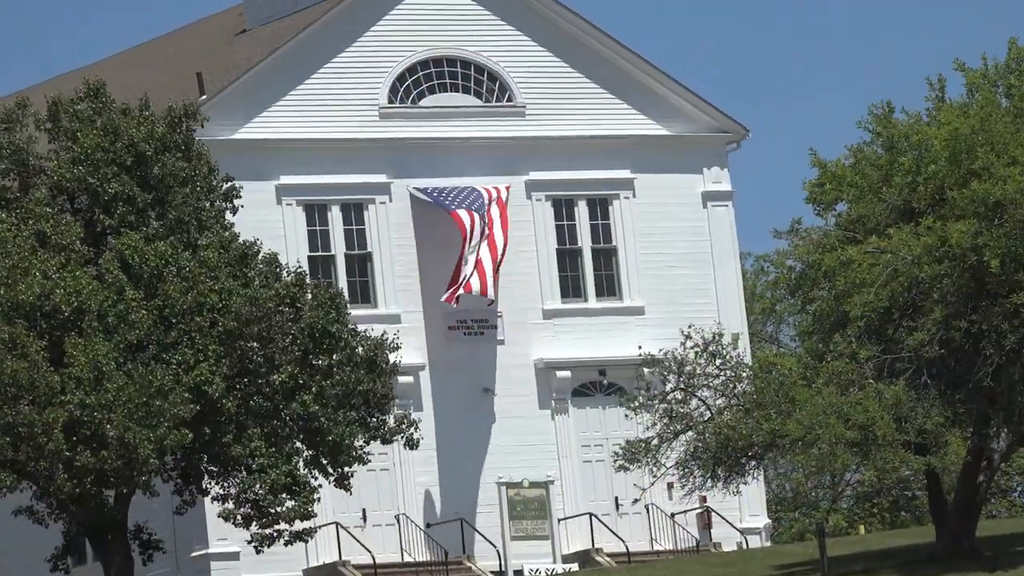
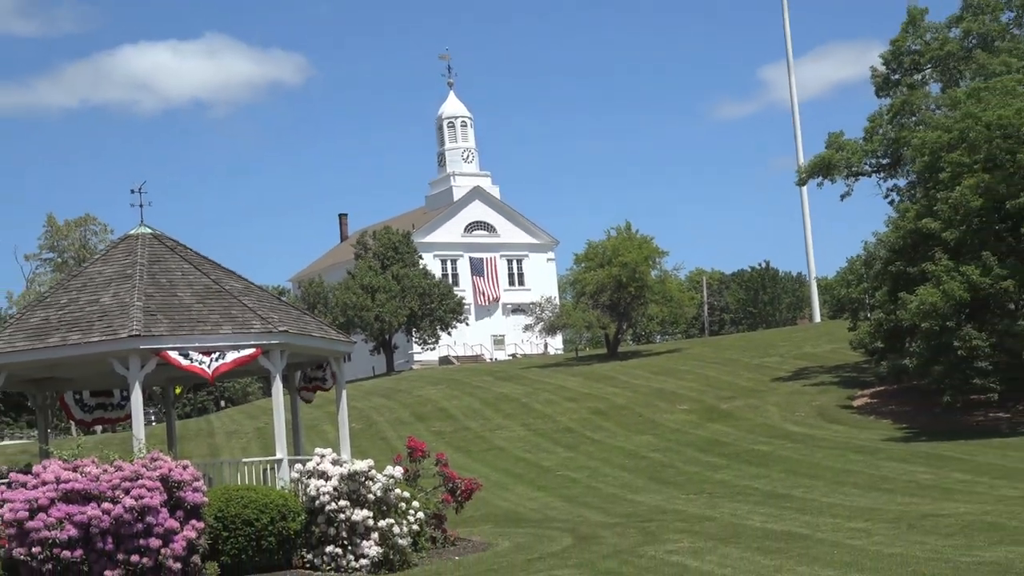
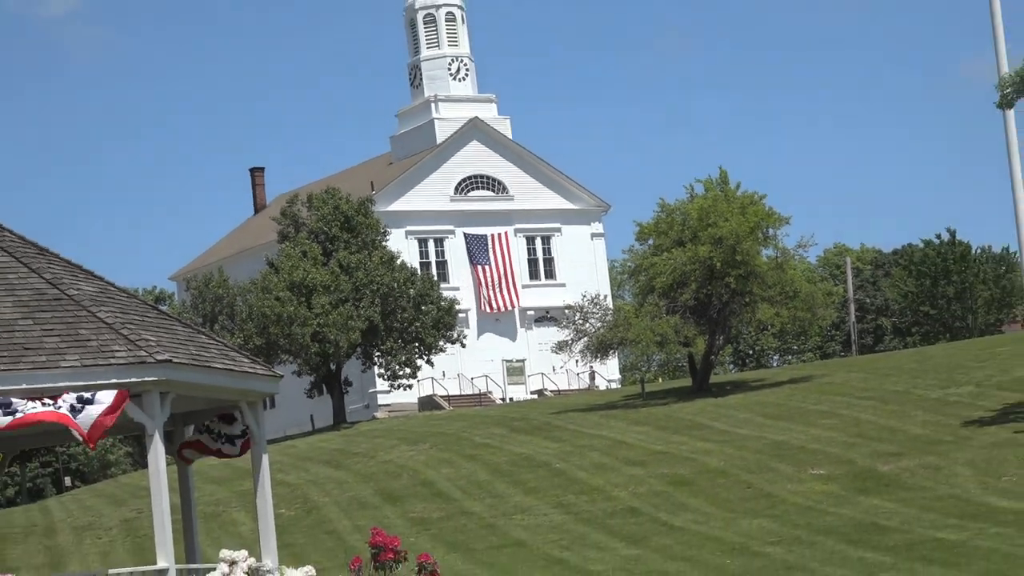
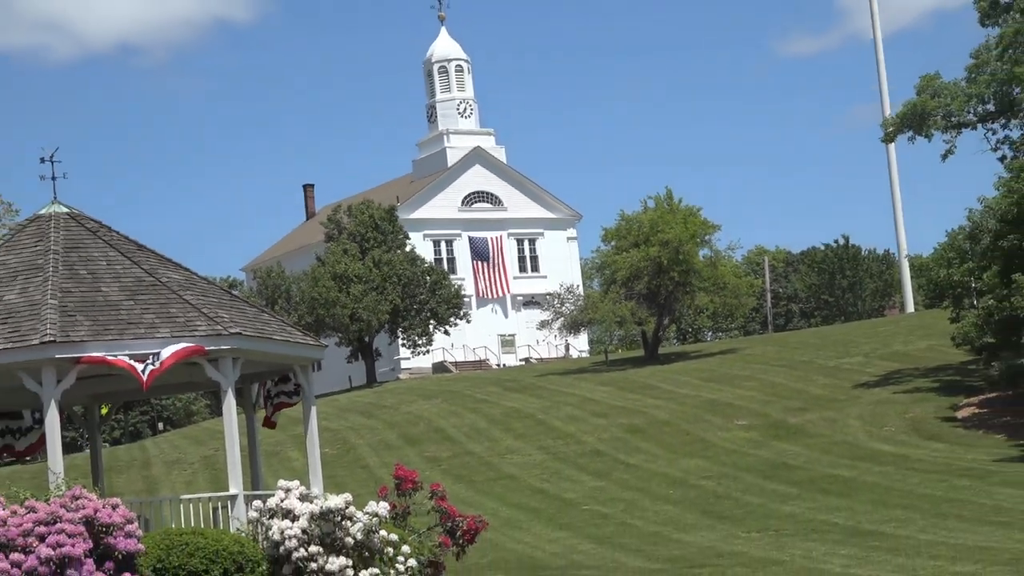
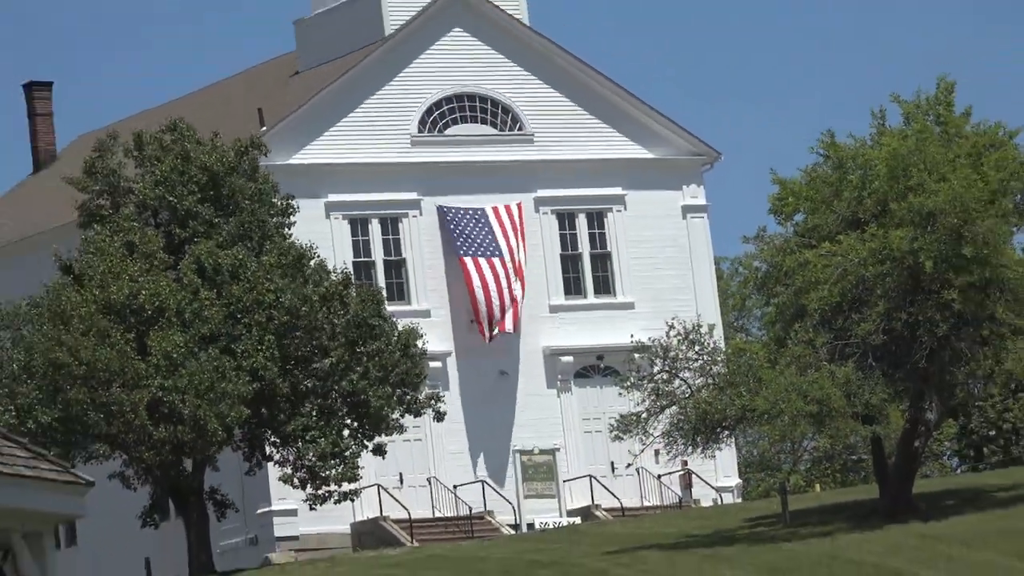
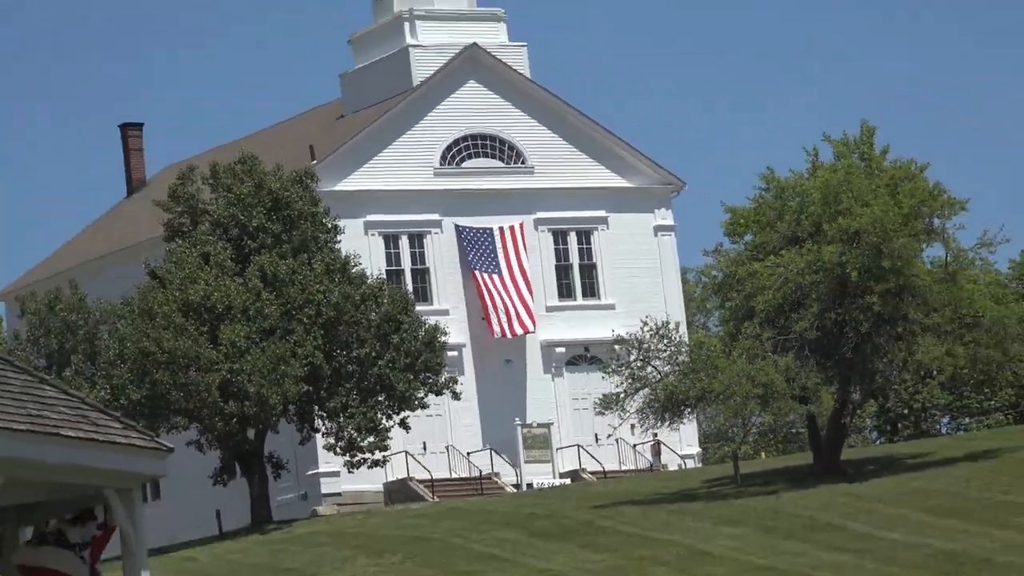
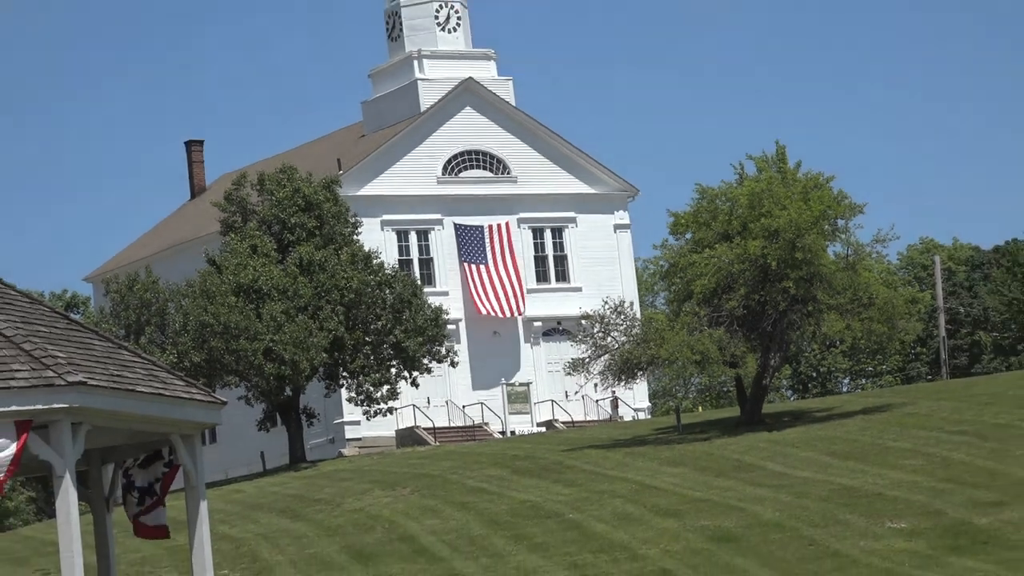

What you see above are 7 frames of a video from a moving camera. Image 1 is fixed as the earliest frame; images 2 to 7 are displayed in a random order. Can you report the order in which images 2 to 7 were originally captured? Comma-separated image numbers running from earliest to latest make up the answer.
5, 6, 7, 3, 4, 2
